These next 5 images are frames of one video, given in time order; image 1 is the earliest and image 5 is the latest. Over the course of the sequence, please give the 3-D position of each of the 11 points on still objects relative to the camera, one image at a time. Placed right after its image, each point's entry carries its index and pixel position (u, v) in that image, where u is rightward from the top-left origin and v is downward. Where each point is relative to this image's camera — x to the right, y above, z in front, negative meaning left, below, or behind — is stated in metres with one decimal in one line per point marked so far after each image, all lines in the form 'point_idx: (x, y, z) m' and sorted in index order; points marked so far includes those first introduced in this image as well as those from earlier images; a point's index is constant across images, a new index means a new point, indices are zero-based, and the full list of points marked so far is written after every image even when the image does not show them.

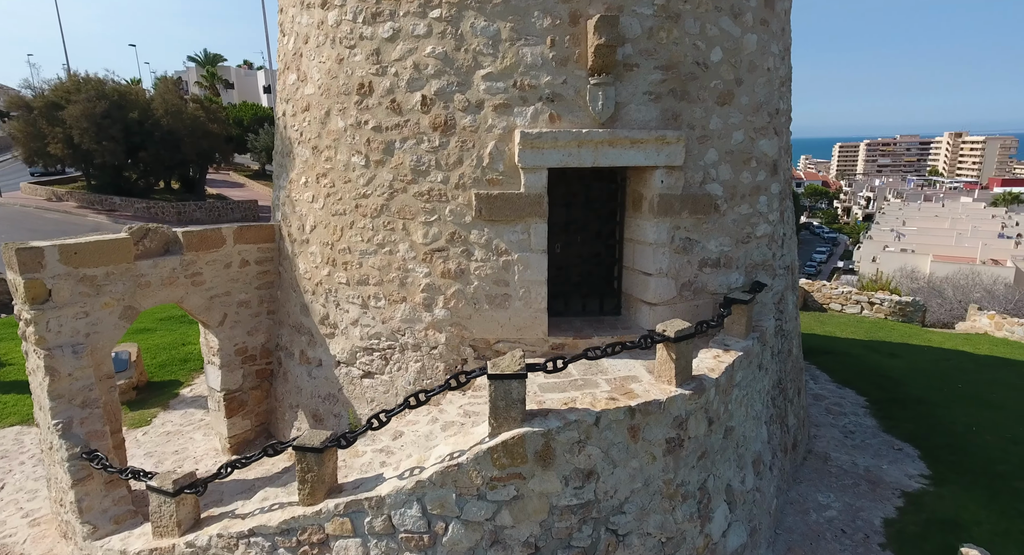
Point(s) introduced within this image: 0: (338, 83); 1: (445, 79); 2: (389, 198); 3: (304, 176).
0: (-1.4, +1.6, +5.4) m
1: (-0.5, +1.5, +5.0) m
2: (-1.0, +0.6, +5.3) m
3: (-1.9, +0.9, +5.9) m
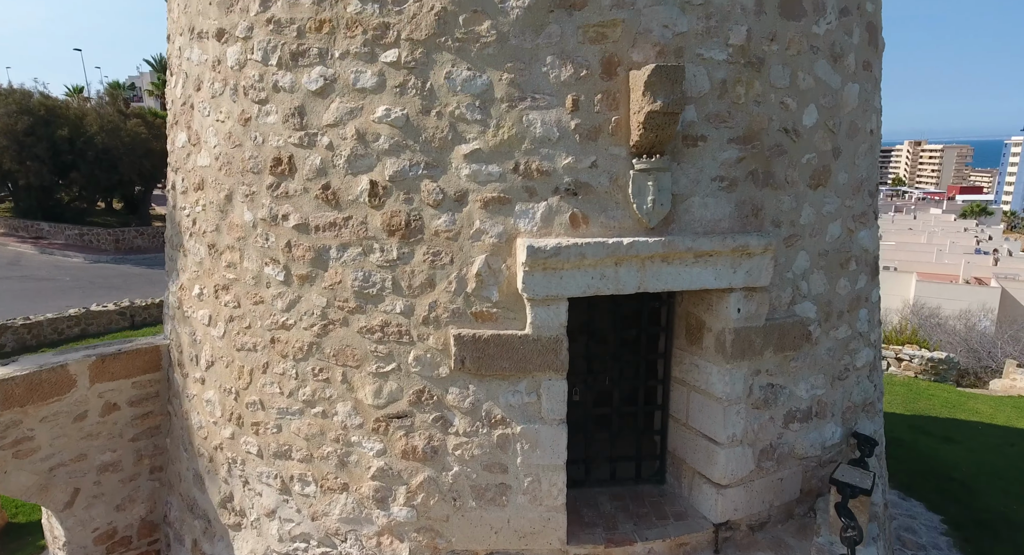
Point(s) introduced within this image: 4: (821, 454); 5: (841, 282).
0: (-1.5, +0.7, +3.6) m
1: (-0.5, +0.6, +3.2) m
2: (-1.0, -0.3, +3.4) m
3: (-1.9, 0.0, +4.0) m
4: (+1.8, -1.0, +3.9) m
5: (+2.0, 0.0, +4.0) m
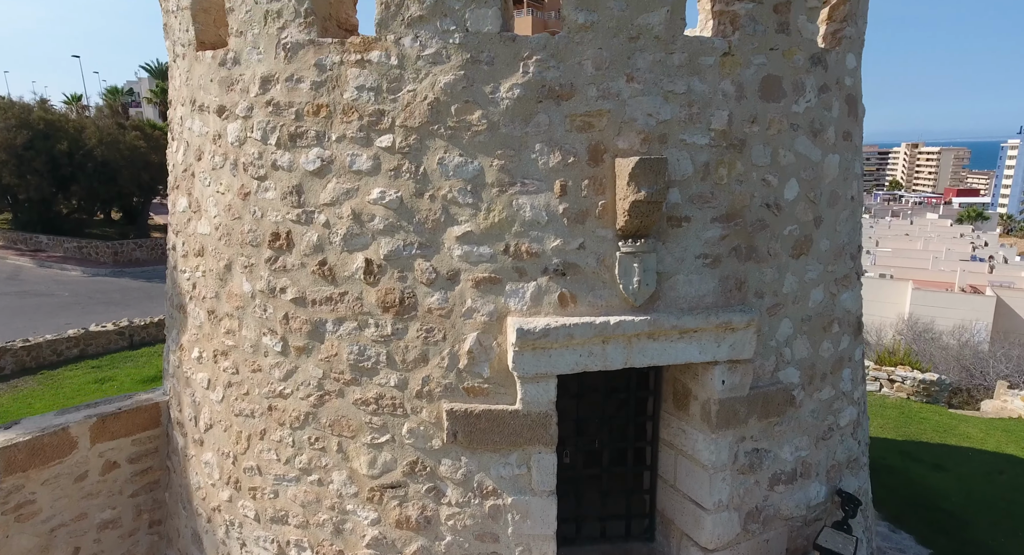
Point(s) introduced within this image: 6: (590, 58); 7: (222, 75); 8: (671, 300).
0: (-1.5, +0.3, +3.7) m
1: (-0.6, +0.2, +3.3) m
2: (-1.0, -0.7, +3.5) m
3: (-1.9, -0.4, +4.1) m
4: (+1.8, -1.4, +4.0) m
5: (+1.9, -0.4, +4.1) m
6: (+0.4, +1.0, +3.1) m
7: (-1.6, +1.1, +3.7) m
8: (+0.8, -0.1, +3.4) m
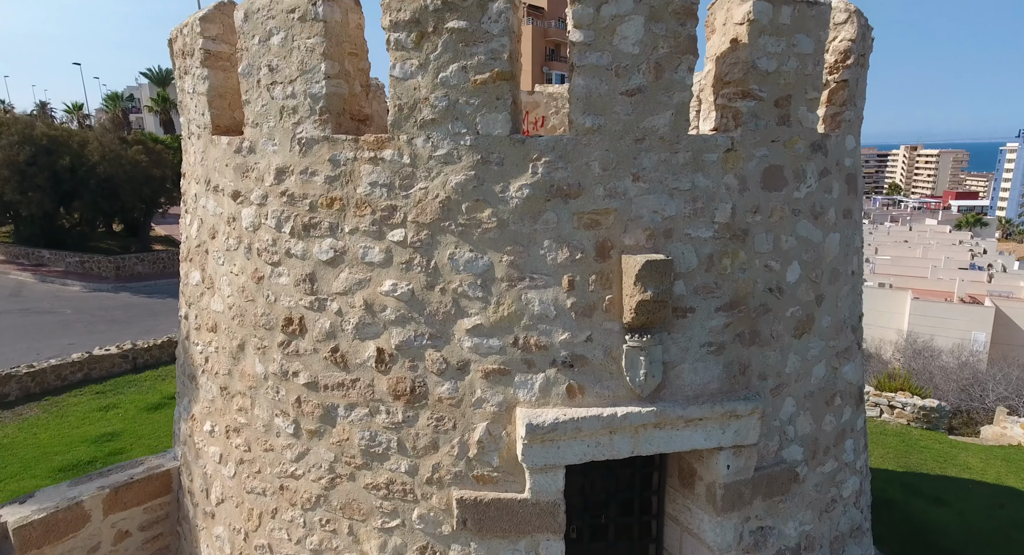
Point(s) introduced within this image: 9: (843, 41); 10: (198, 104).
0: (-1.5, -0.2, +3.8) m
1: (-0.5, -0.3, +3.4) m
2: (-1.0, -1.1, +3.6) m
3: (-1.9, -0.9, +4.2) m
4: (+1.8, -1.9, +4.1) m
5: (+2.0, -0.9, +4.2) m
6: (+0.4, +0.6, +3.2) m
7: (-1.6, +0.7, +3.8) m
8: (+0.9, -0.6, +3.4) m
9: (+2.0, +1.4, +3.9) m
10: (-1.9, +1.1, +4.0) m
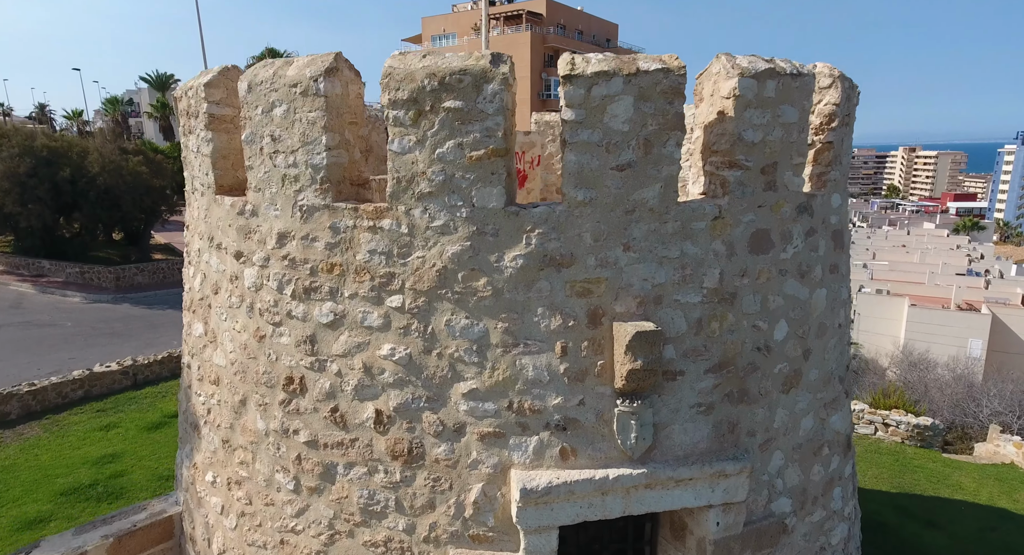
0: (-1.5, -0.5, +3.9) m
1: (-0.5, -0.6, +3.5) m
2: (-1.0, -1.5, +3.7) m
3: (-1.9, -1.3, +4.3) m
4: (+1.8, -2.2, +4.1) m
5: (+1.9, -1.2, +4.3) m
6: (+0.4, +0.2, +3.3) m
7: (-1.6, +0.3, +3.9) m
8: (+0.8, -0.9, +3.5) m
9: (+1.9, +1.1, +4.0) m
10: (-1.9, +0.7, +4.1) m
